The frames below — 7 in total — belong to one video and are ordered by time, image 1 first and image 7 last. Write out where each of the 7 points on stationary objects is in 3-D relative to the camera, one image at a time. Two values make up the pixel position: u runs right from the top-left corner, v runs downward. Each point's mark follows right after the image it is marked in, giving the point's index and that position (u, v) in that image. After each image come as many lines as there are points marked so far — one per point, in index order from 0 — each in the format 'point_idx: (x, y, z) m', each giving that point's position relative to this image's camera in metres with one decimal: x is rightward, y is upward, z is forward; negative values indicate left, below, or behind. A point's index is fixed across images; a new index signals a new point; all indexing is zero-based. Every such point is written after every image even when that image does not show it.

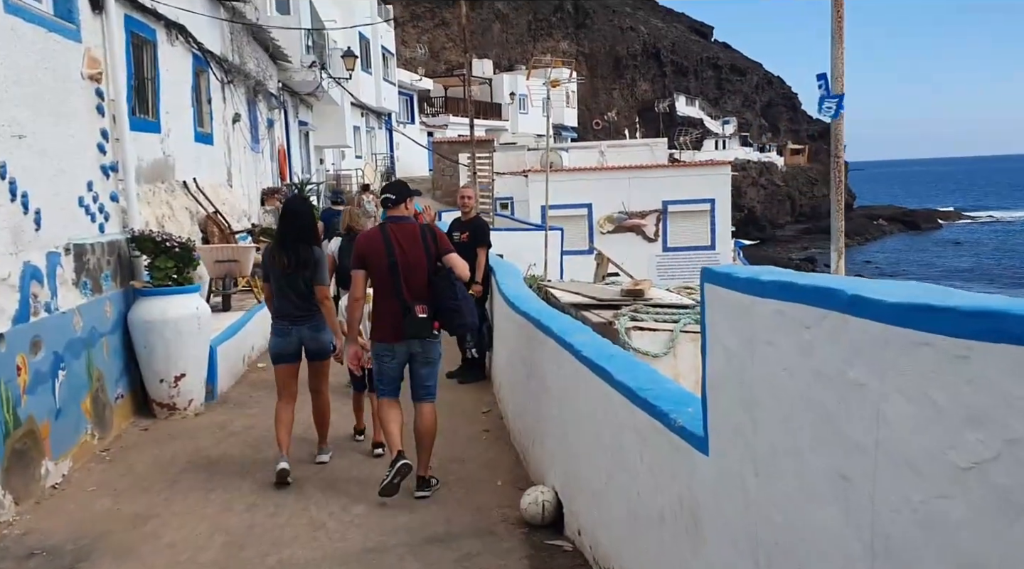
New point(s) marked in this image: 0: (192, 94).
0: (-4.0, +2.3, +10.7) m
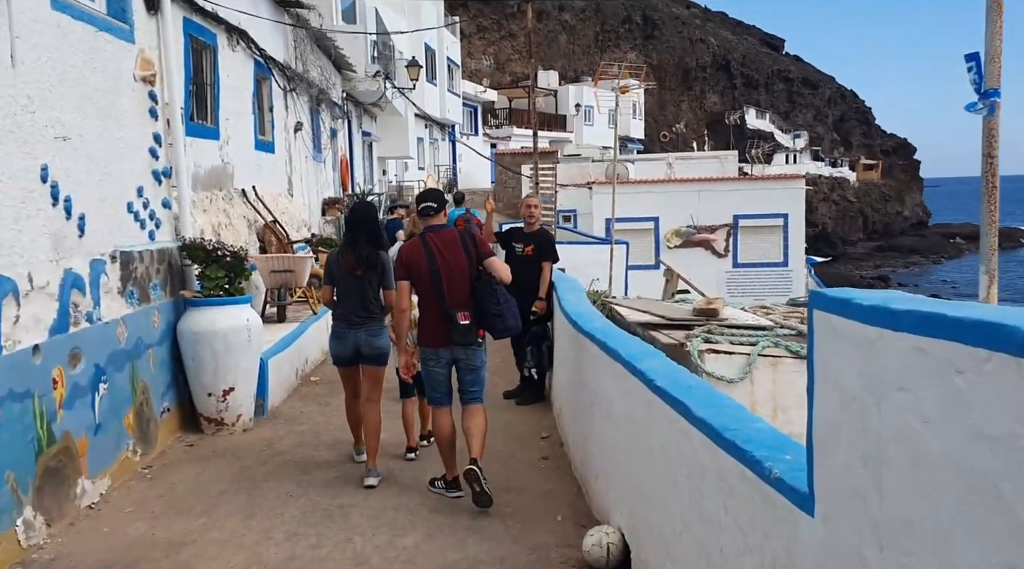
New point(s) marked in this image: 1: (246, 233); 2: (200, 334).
0: (-3.2, +2.2, +10.6) m
1: (-2.9, +0.6, +9.5) m
2: (-2.4, -0.4, +6.5) m
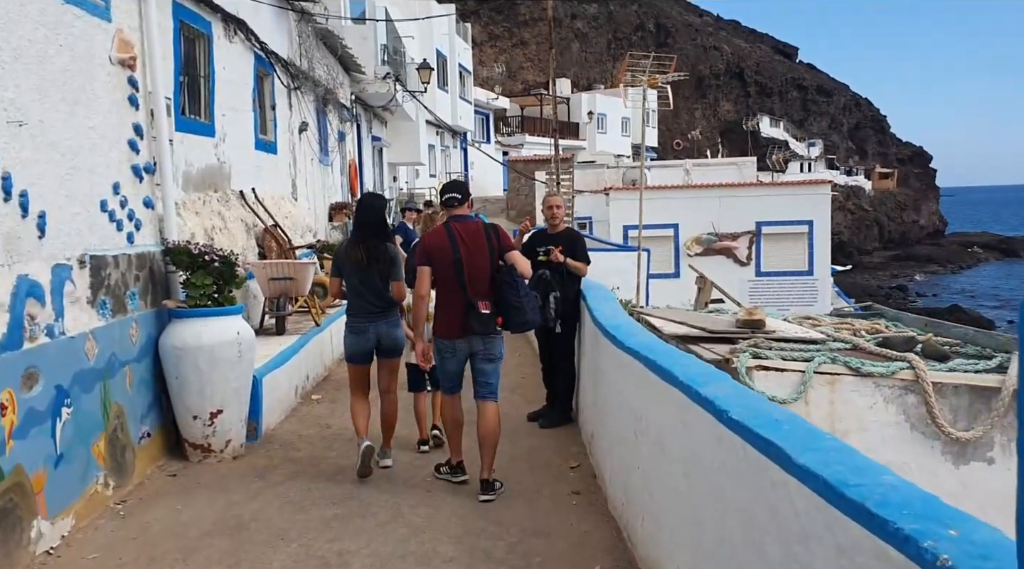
0: (-2.9, +2.1, +9.9) m
1: (-2.7, +0.5, +8.8) m
2: (-2.2, -0.4, +5.8) m
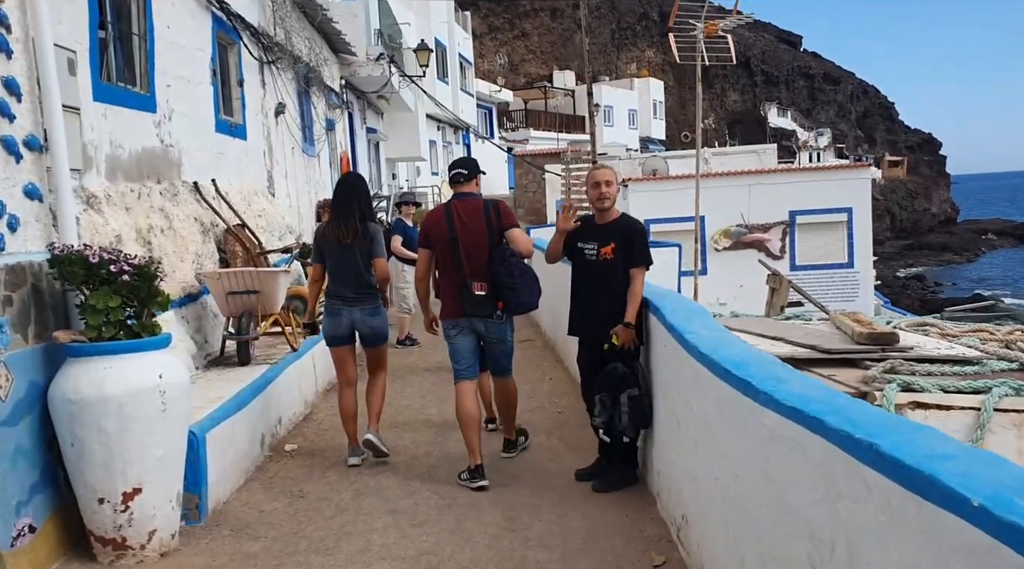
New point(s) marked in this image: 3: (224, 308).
0: (-2.8, +2.0, +8.0) m
1: (-2.5, +0.4, +6.9) m
2: (-2.0, -0.5, +4.0) m
3: (-2.1, -0.2, +6.4) m
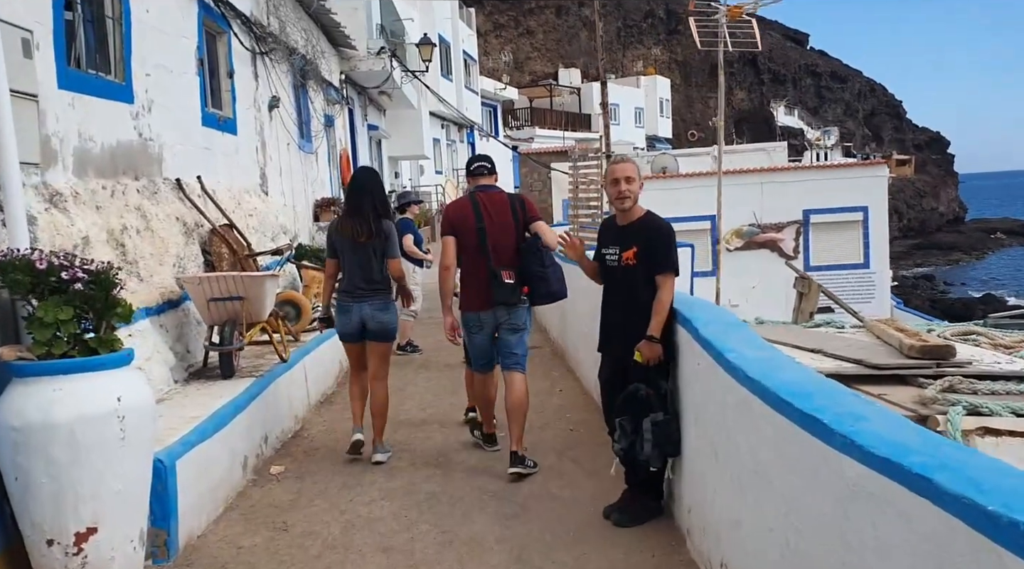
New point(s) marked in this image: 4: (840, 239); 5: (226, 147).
0: (-2.7, +2.0, +7.5) m
1: (-2.4, +0.3, +6.4) m
2: (-1.9, -0.6, +3.4) m
3: (-2.1, -0.2, +5.8) m
4: (+7.4, +1.0, +19.5) m
5: (-2.7, +1.3, +8.2) m
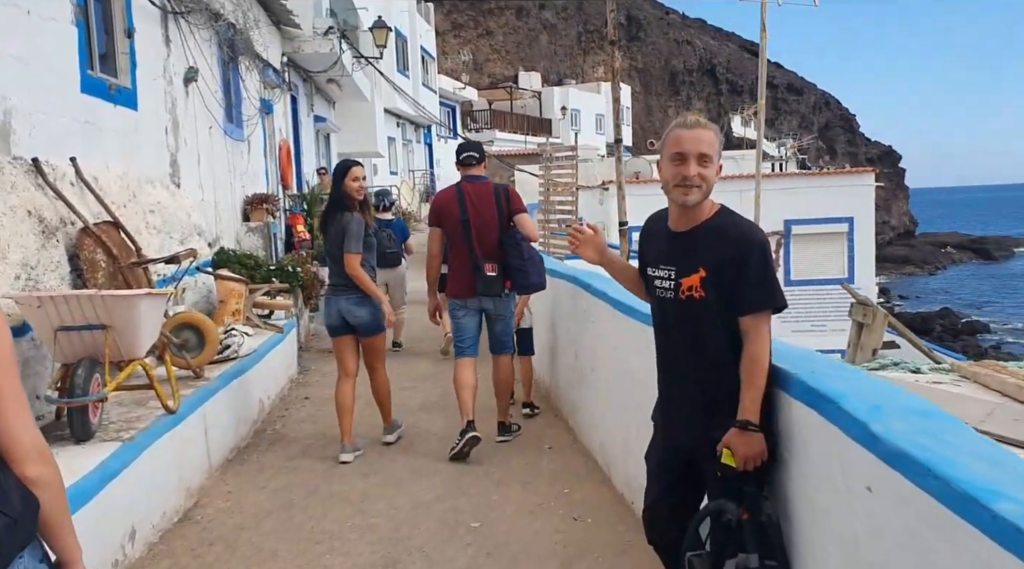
0: (-2.9, +1.8, +5.7) m
1: (-2.6, +0.2, +4.6) m
2: (-1.9, -0.7, +1.7) m
3: (-2.1, -0.3, +4.1) m
4: (+6.5, +0.7, +18.2) m
5: (-2.9, +1.2, +6.4) m
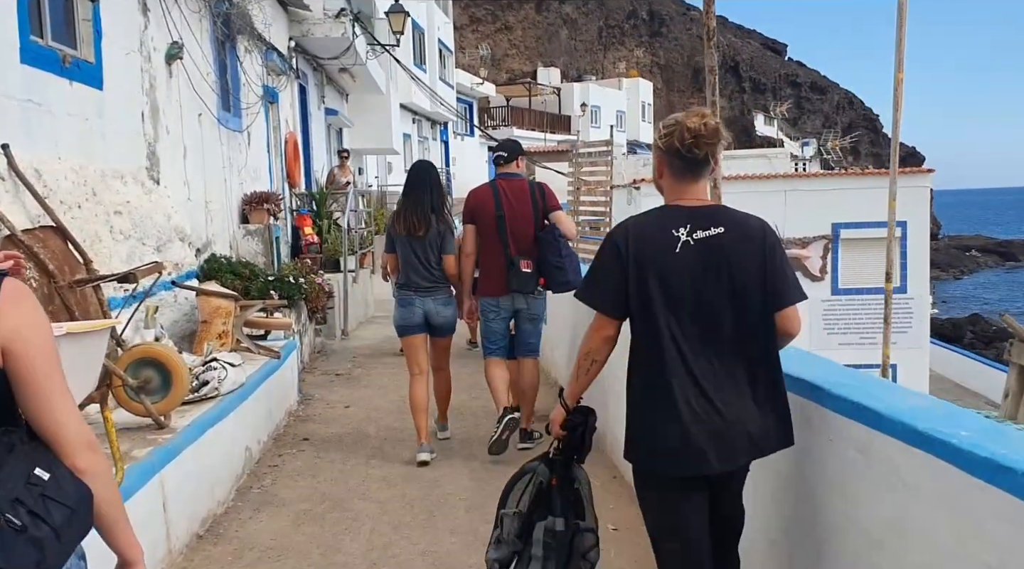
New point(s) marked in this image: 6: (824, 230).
0: (-2.6, +1.7, +4.6) m
1: (-2.3, +0.1, +3.5) m
2: (-1.7, -0.8, +0.5) m
3: (-1.9, -0.4, +2.9) m
4: (+7.0, +0.5, +16.9) m
5: (-2.6, +1.1, +5.2) m
6: (+6.0, +1.1, +16.8) m
